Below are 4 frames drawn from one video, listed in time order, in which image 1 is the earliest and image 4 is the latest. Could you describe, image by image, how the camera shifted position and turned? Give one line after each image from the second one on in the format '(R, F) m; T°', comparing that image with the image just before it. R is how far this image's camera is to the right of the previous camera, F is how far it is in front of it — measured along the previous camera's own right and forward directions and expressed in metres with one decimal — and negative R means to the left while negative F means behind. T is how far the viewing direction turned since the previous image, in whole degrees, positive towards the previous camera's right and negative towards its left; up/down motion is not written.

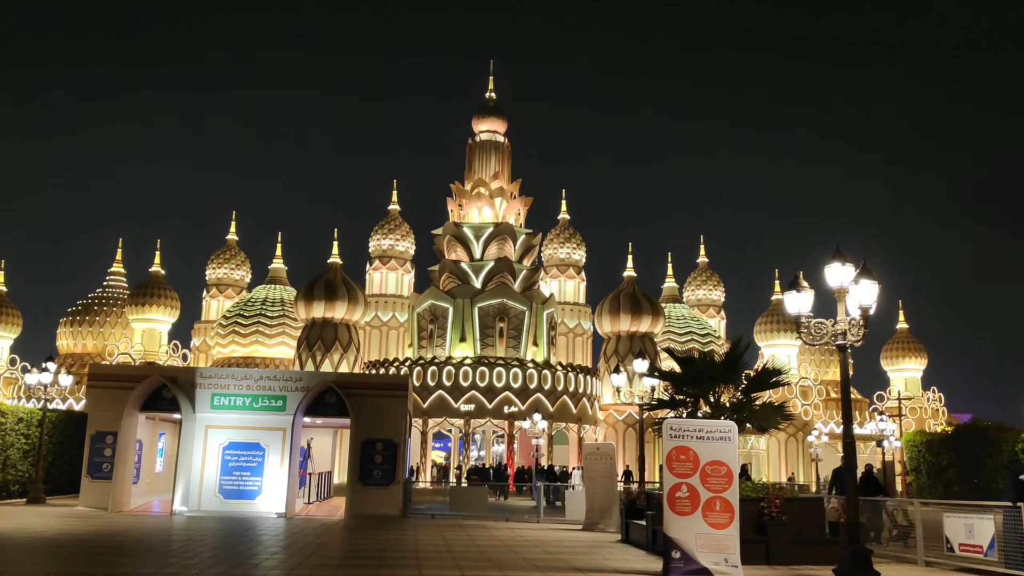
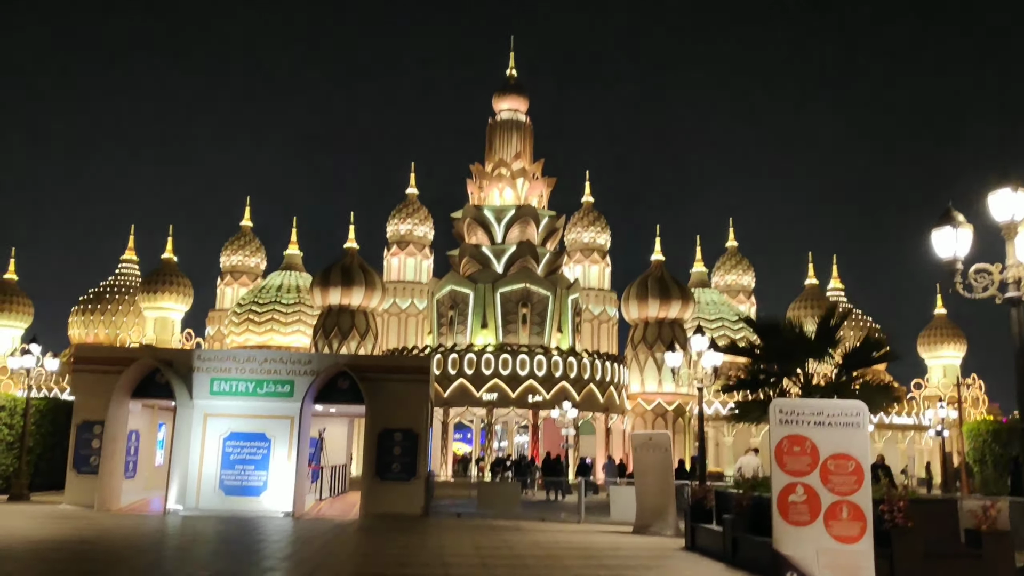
(-0.4, +2.4) m; -1°
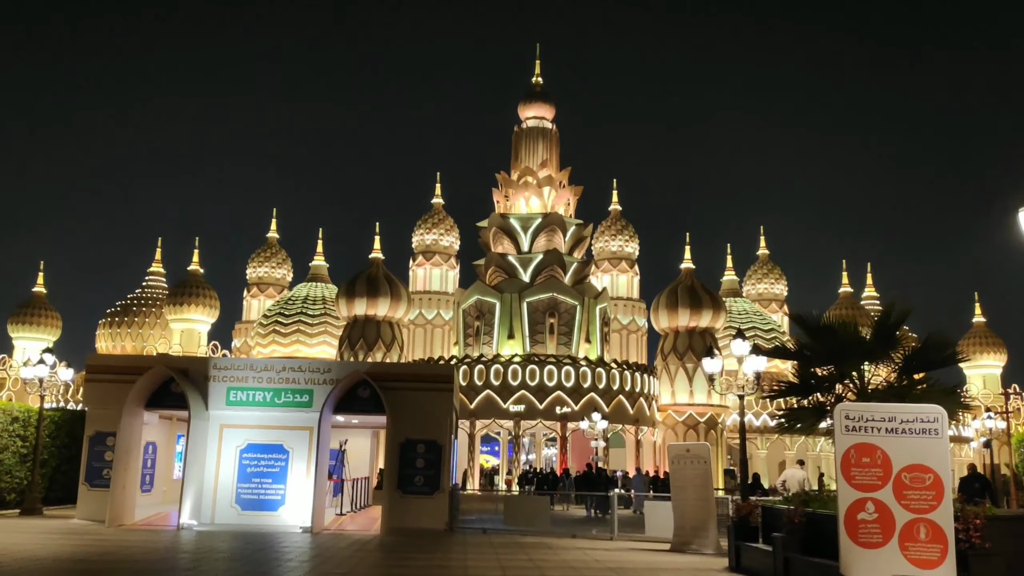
(0.0, +0.9) m; -2°
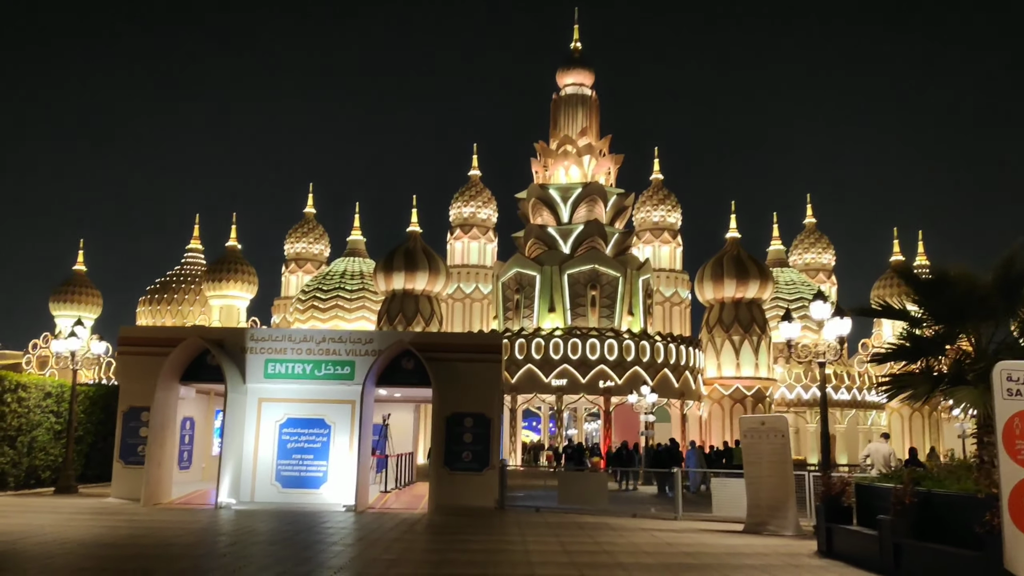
(-0.3, +1.2) m; -2°
